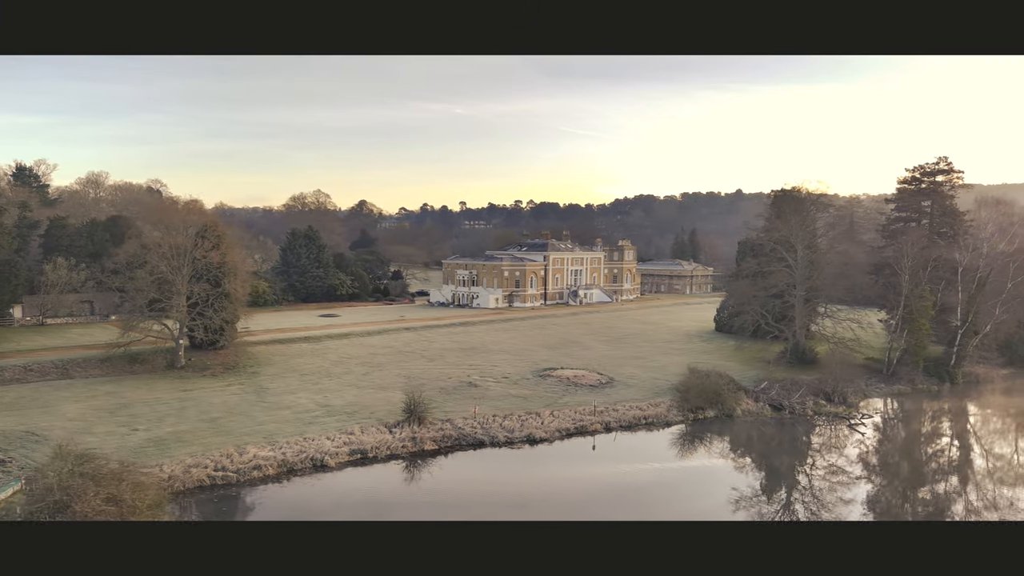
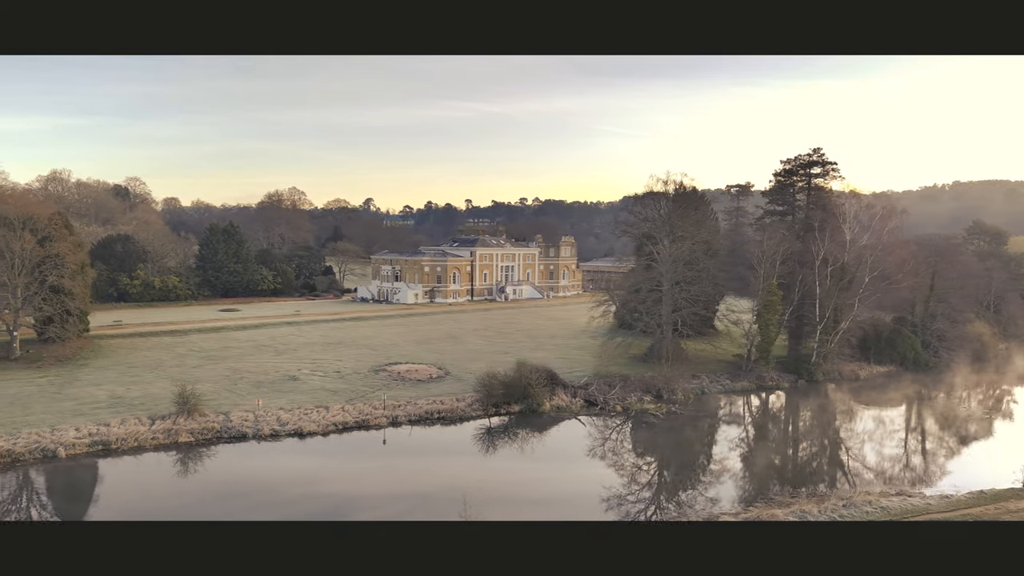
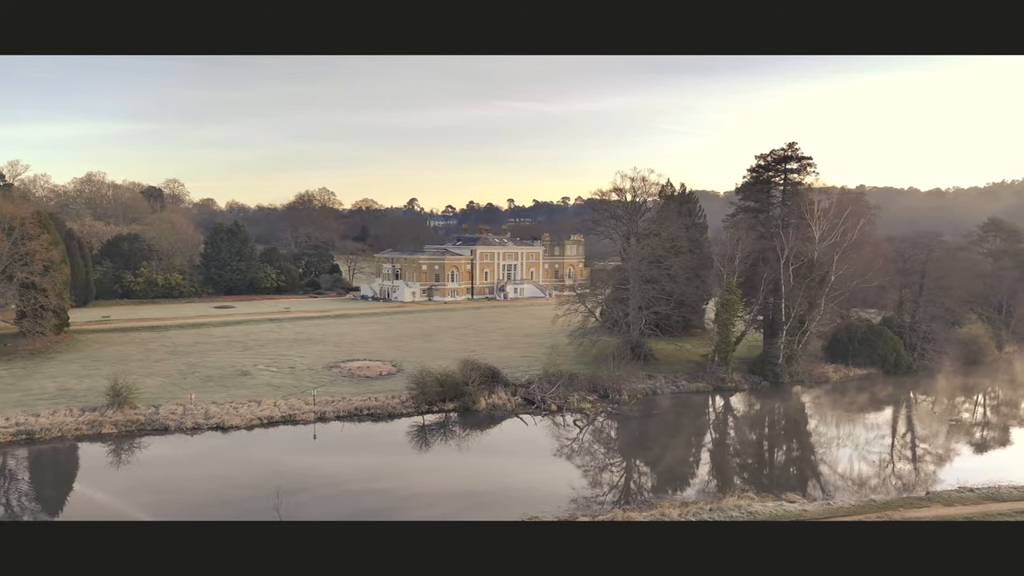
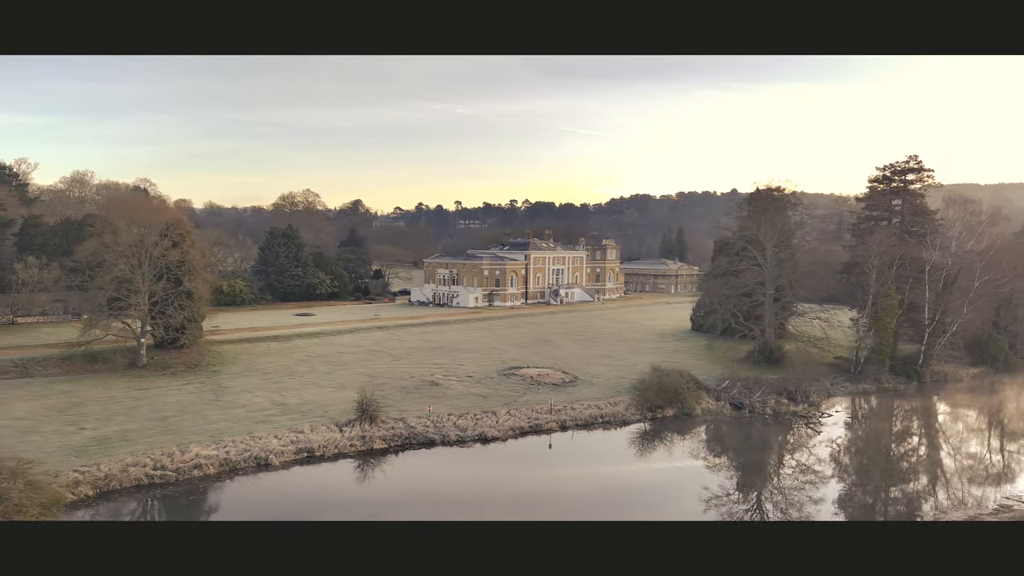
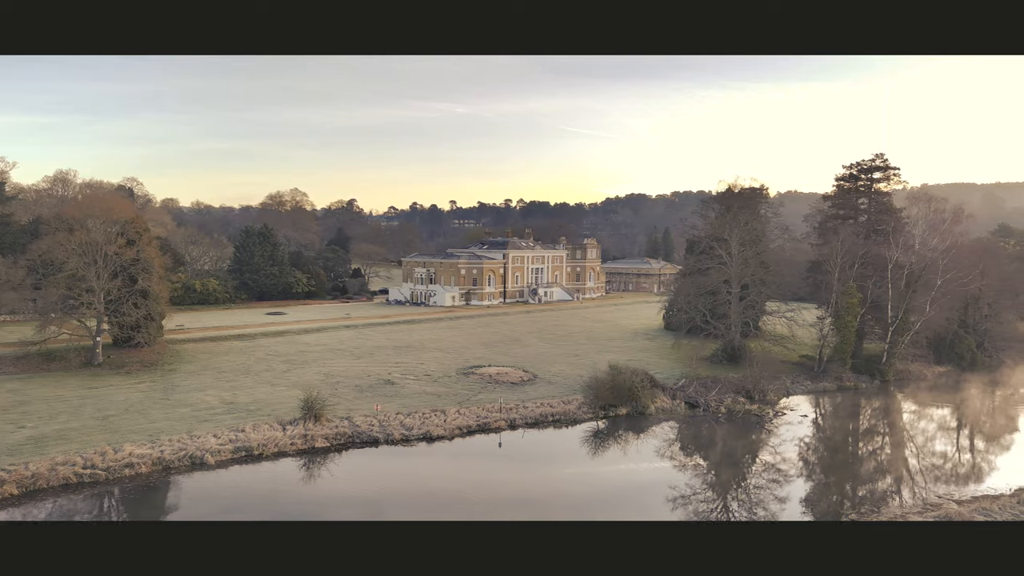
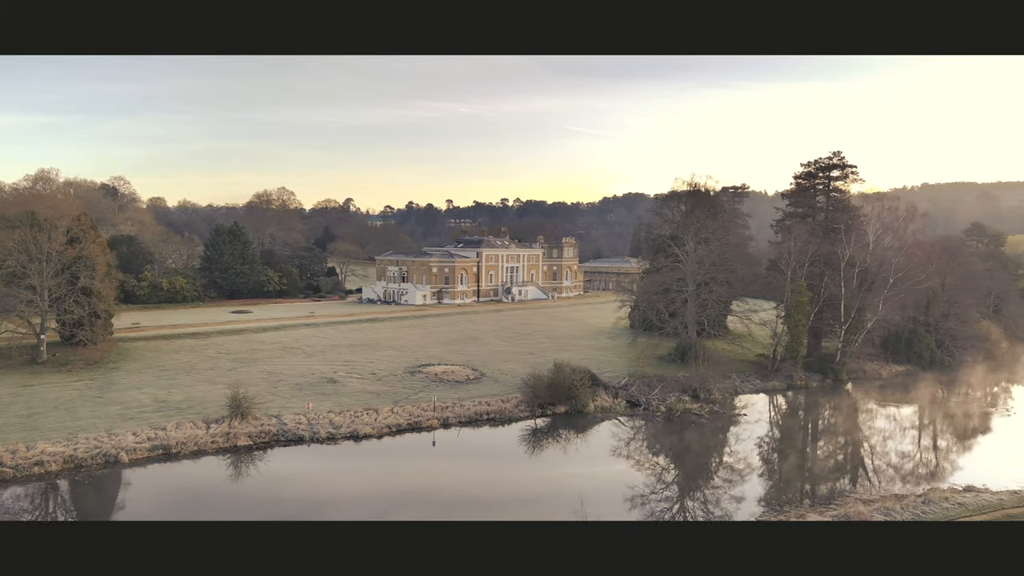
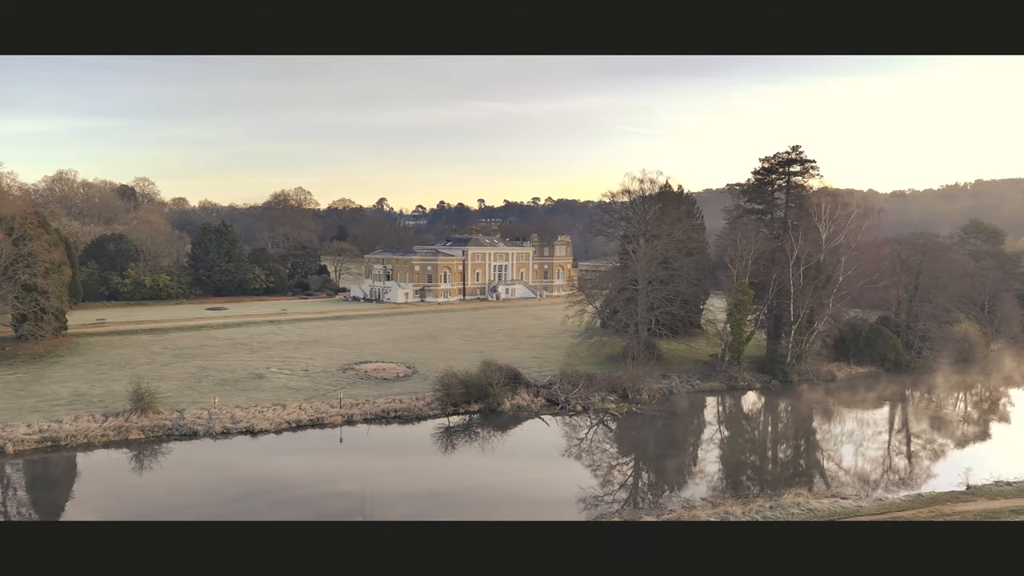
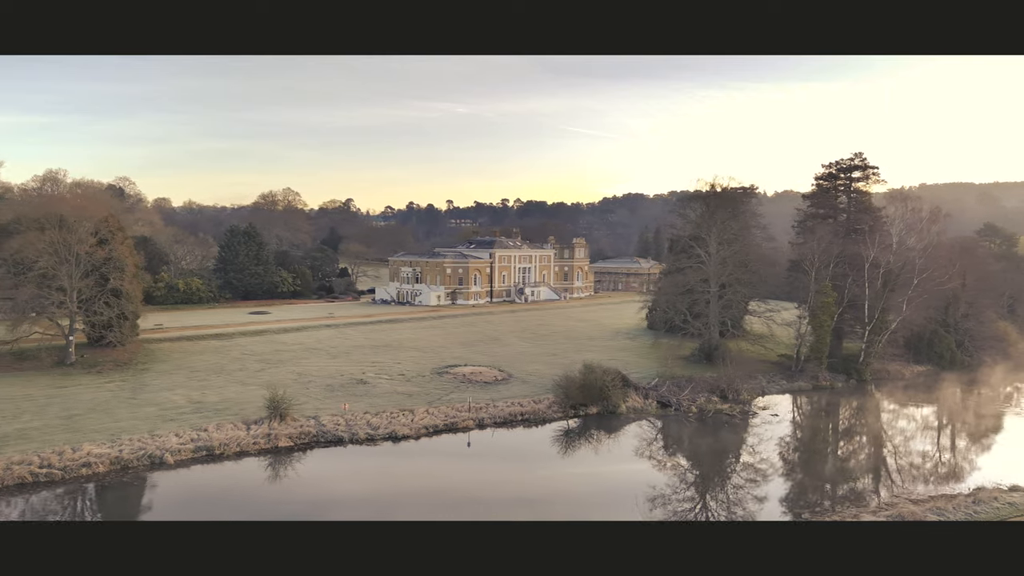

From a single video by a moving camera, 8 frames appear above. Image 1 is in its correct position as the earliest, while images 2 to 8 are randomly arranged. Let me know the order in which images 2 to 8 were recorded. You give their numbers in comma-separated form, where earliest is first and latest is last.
4, 5, 8, 6, 2, 7, 3
